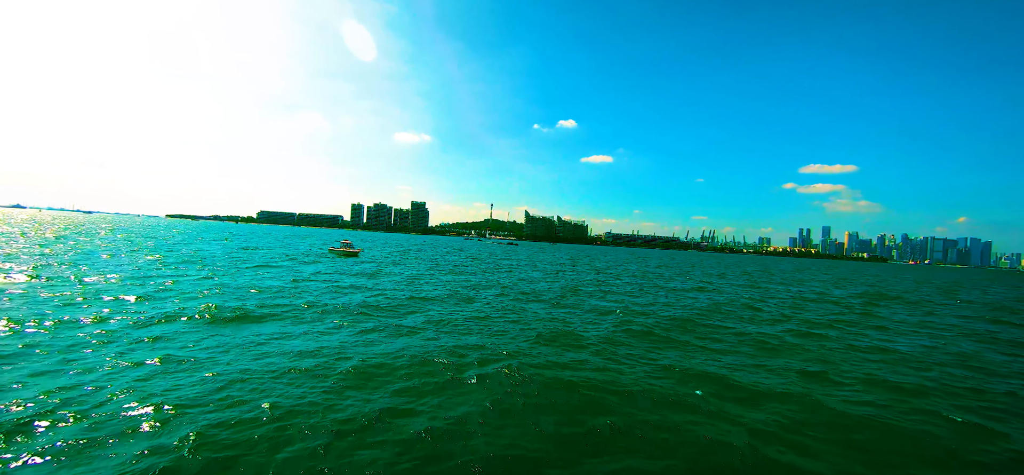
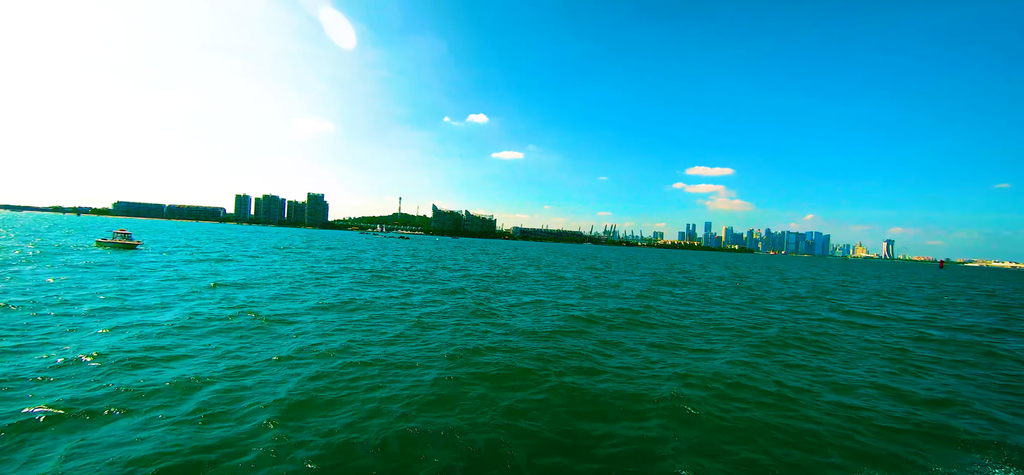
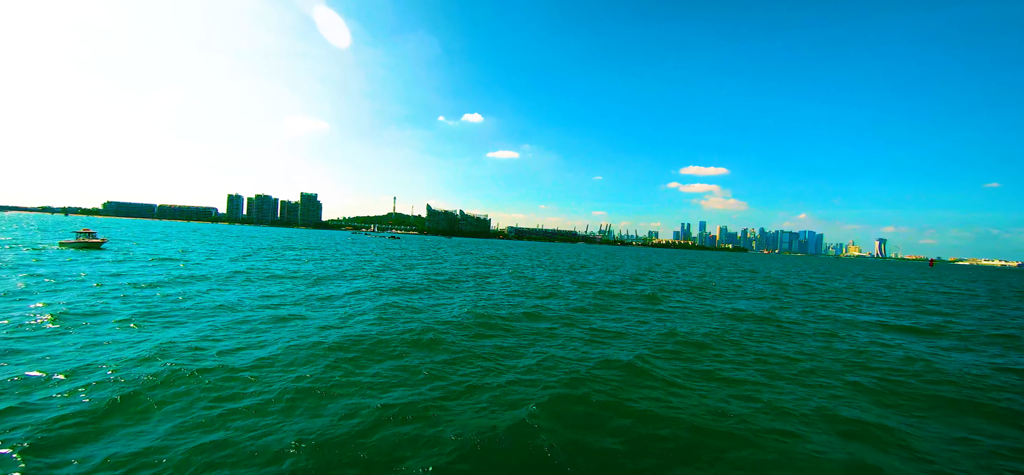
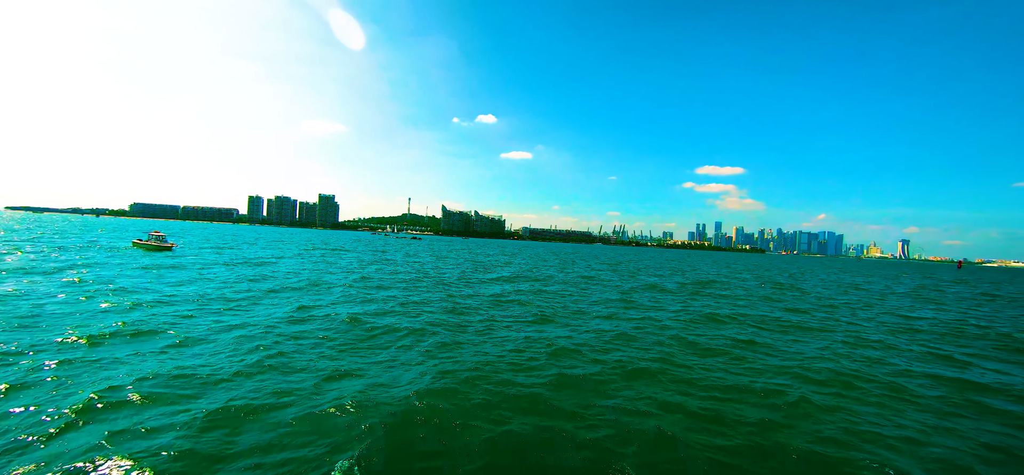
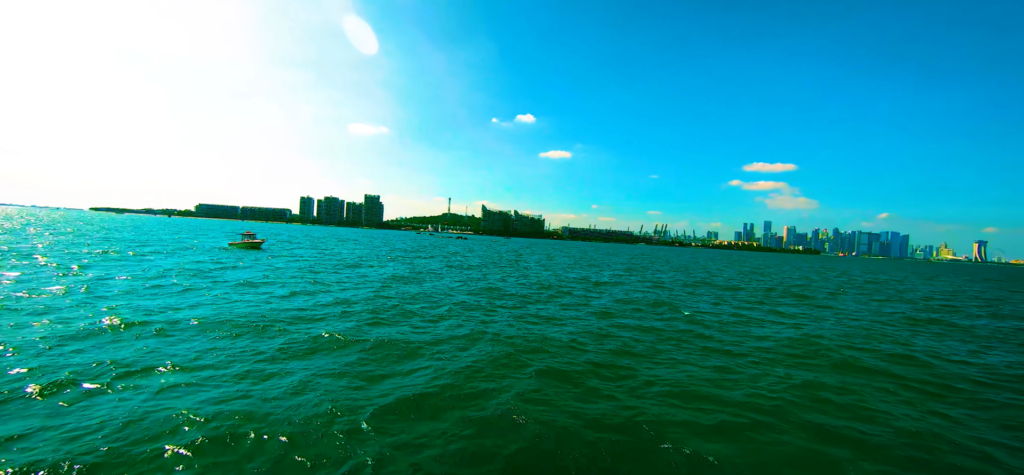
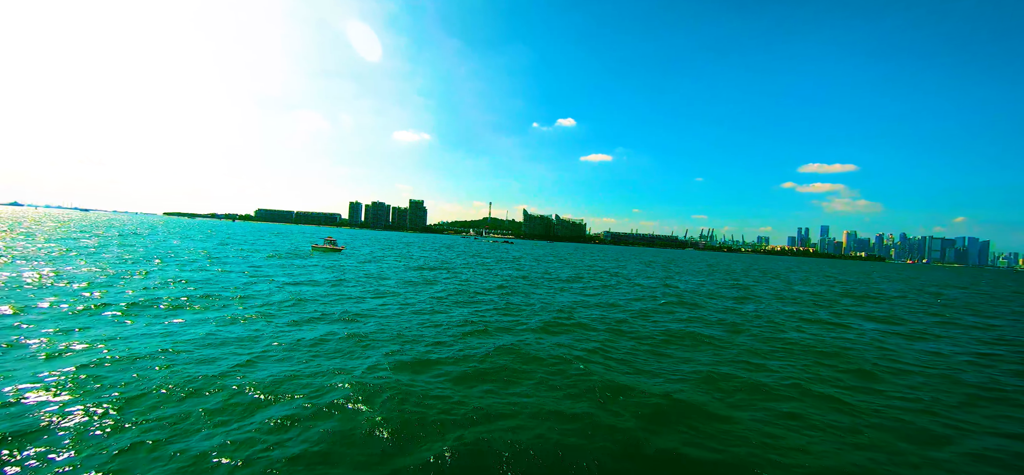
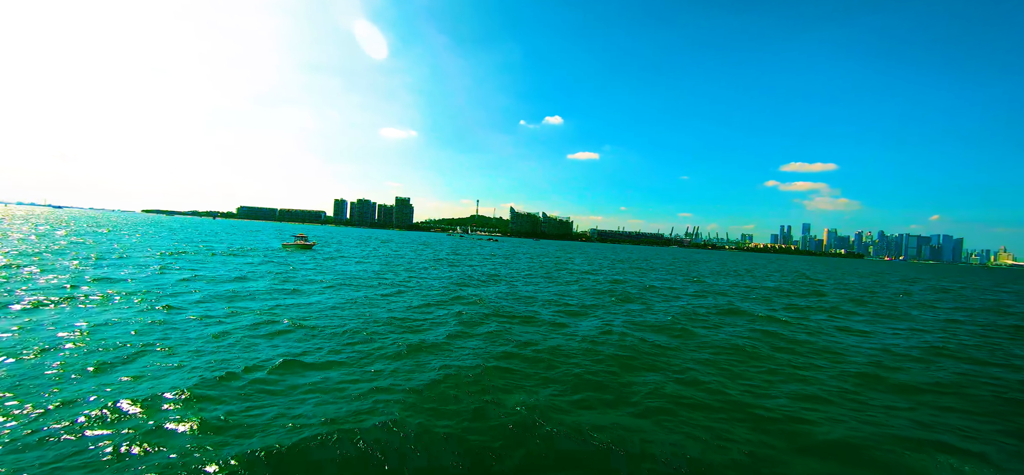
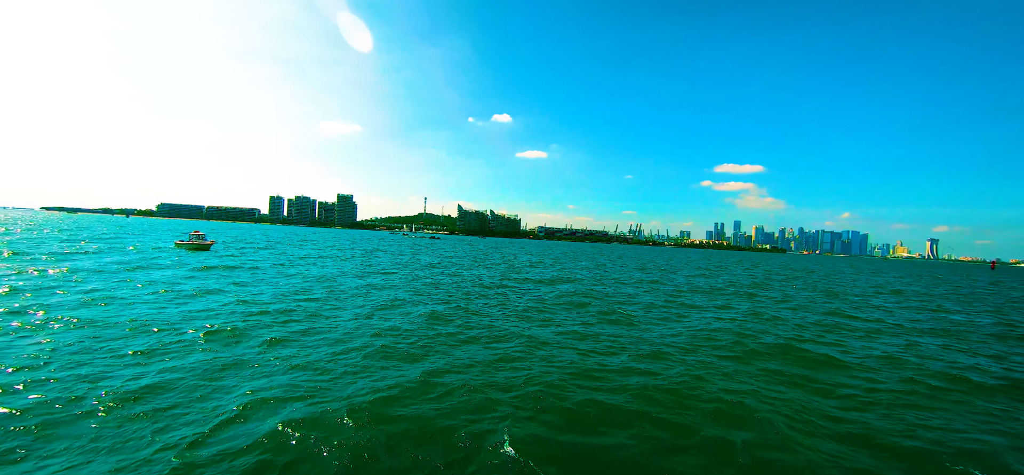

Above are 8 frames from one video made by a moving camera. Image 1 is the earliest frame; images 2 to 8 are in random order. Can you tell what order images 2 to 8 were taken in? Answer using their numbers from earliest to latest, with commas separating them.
6, 7, 5, 8, 4, 2, 3
